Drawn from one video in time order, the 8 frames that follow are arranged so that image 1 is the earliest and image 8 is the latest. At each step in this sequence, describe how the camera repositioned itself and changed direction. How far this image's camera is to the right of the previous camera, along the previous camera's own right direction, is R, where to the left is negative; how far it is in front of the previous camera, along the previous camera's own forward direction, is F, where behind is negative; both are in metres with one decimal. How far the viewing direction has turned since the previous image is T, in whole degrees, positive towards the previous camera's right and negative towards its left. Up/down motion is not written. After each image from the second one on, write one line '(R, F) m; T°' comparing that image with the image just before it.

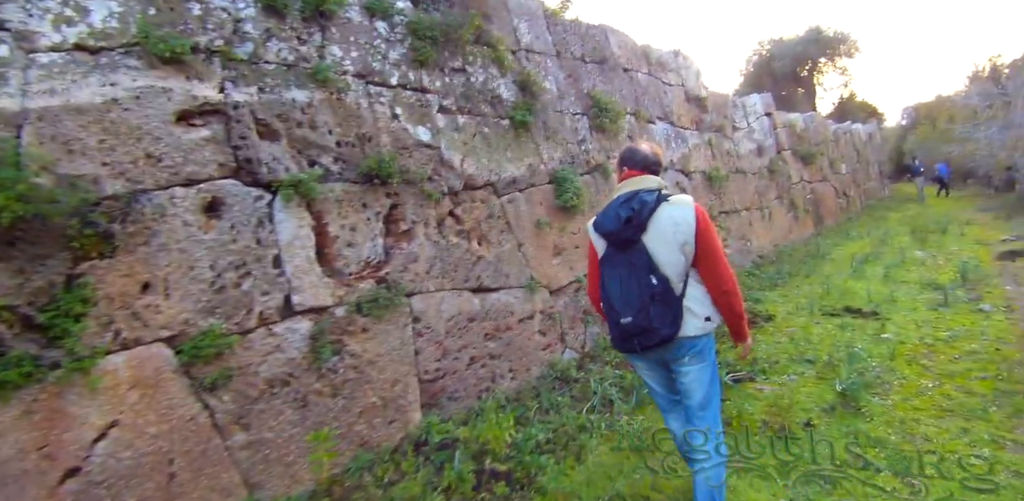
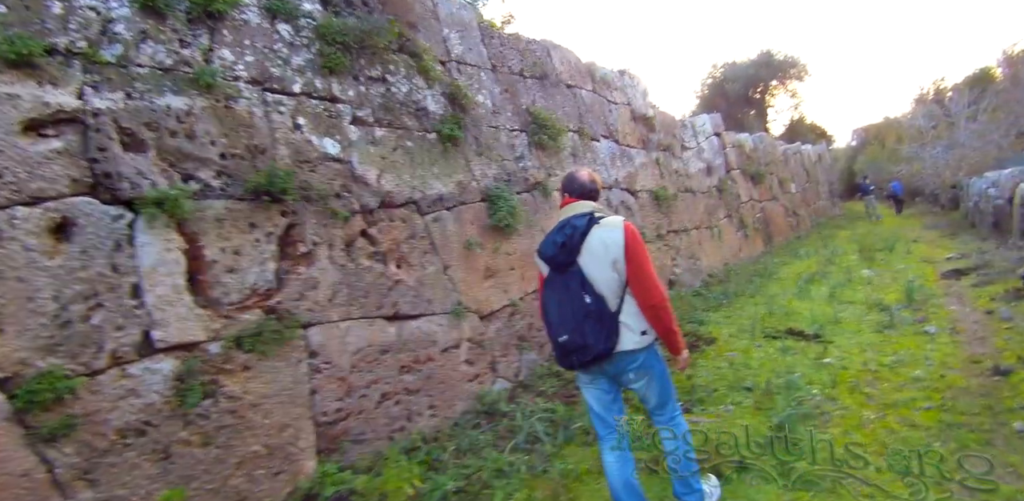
(+0.3, +0.3) m; +4°
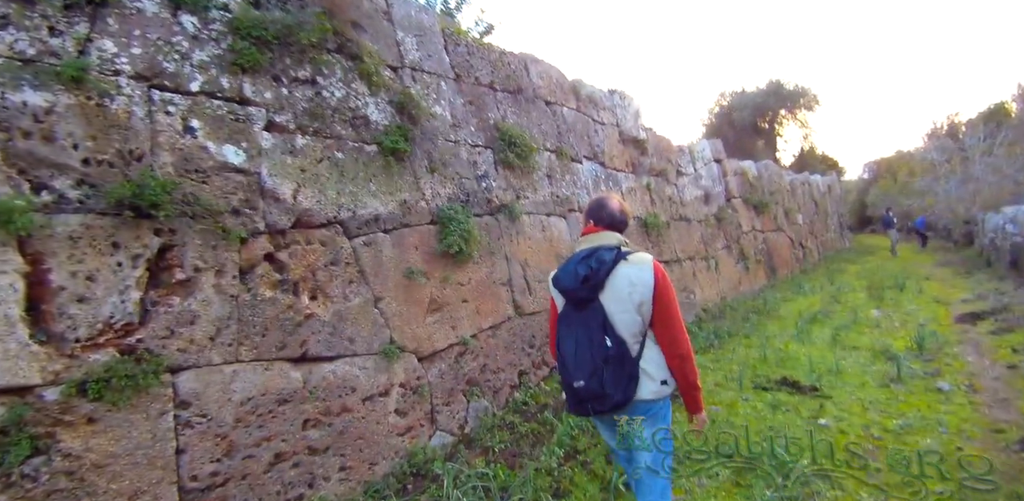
(+0.4, +0.5) m; -1°
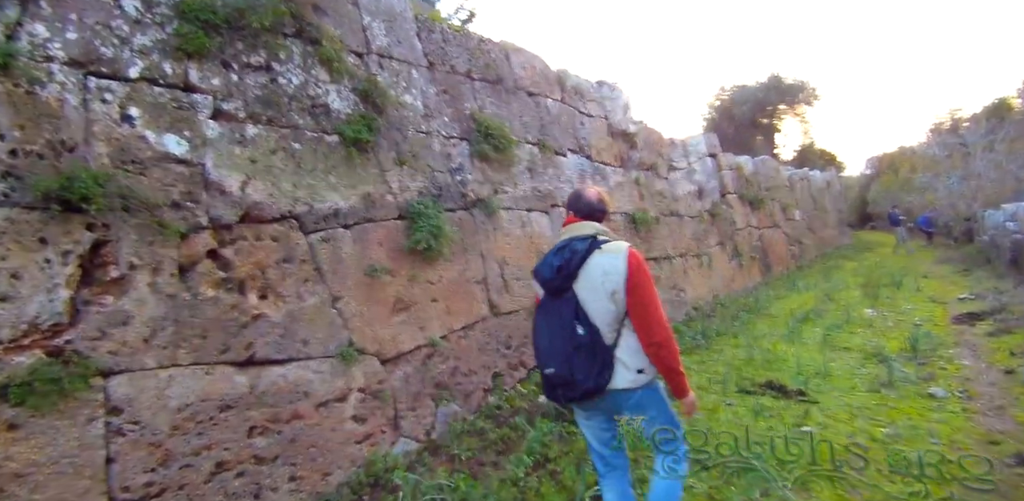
(+0.2, +0.2) m; 0°
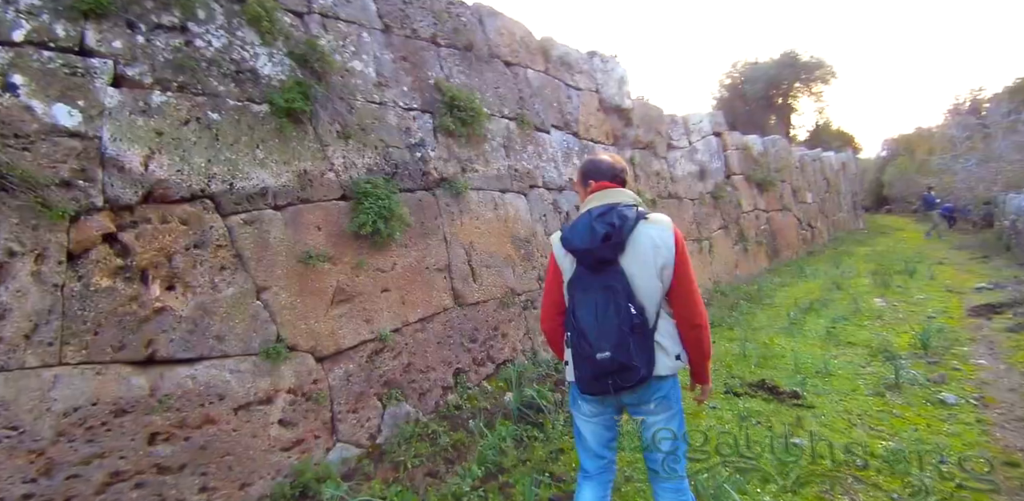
(+0.3, +0.4) m; -1°
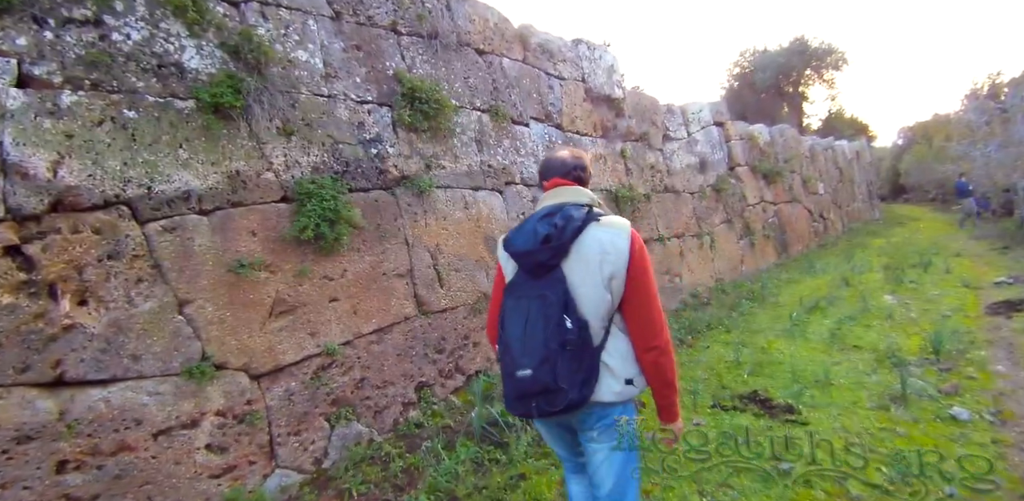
(+0.3, +0.3) m; -2°
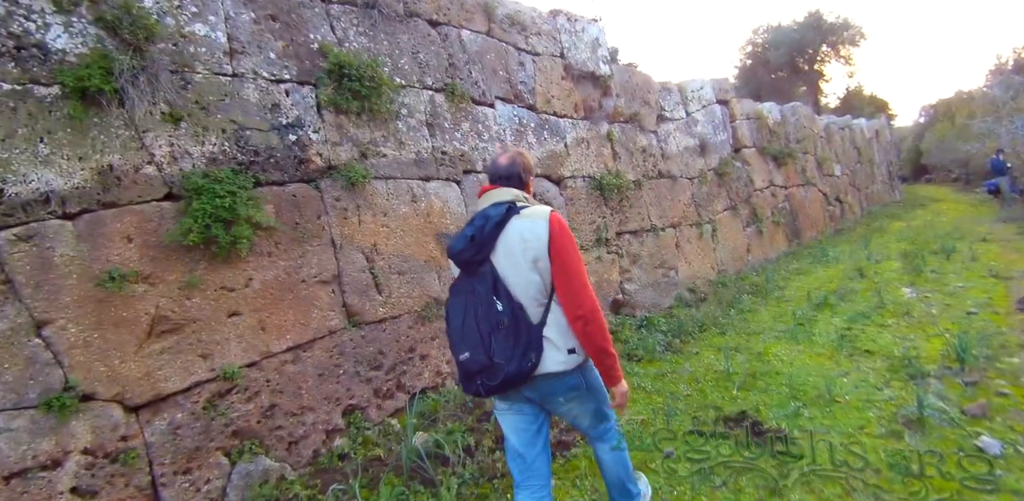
(+0.4, +0.5) m; -2°
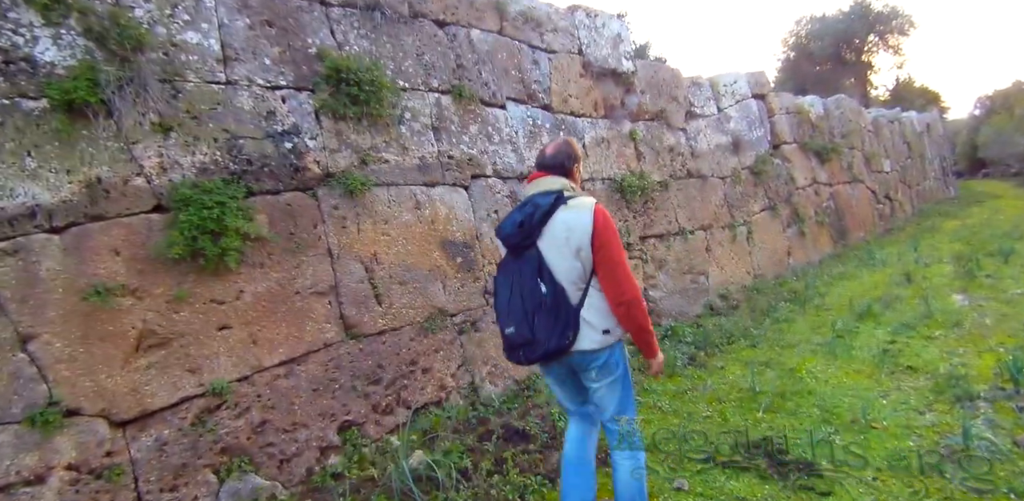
(+0.2, +0.2) m; -4°
